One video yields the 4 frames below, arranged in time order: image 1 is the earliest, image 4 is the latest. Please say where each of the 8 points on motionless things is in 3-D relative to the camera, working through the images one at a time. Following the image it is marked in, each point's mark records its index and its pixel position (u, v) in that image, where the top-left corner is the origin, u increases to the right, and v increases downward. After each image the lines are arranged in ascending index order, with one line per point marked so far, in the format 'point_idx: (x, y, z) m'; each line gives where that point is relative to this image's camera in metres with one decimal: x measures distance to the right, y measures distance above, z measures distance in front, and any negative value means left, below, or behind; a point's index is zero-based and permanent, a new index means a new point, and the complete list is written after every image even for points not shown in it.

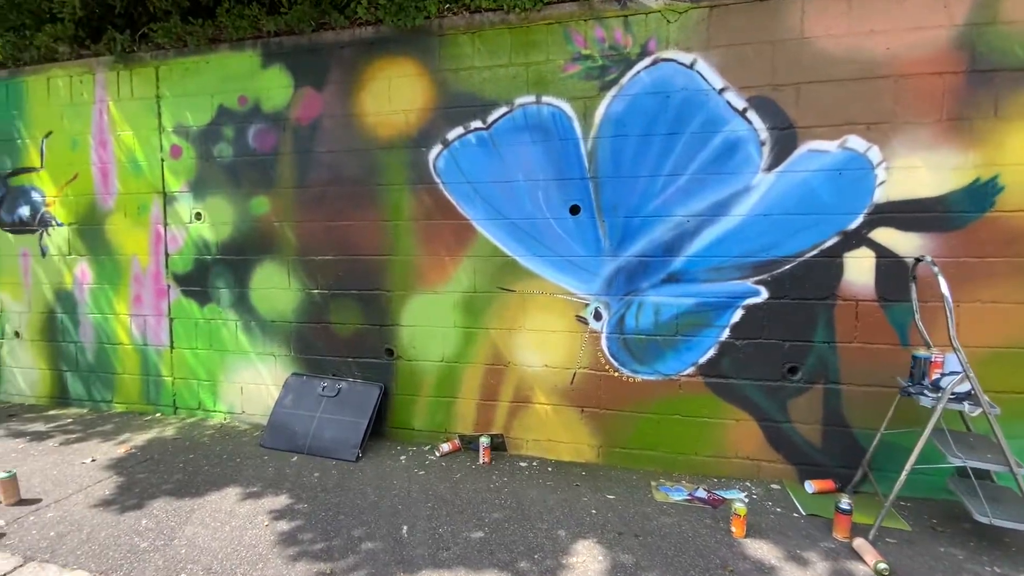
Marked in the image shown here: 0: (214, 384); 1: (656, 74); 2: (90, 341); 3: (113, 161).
0: (-2.9, -0.9, +4.4) m
1: (+1.1, +1.6, +3.4) m
2: (-4.4, -0.6, +4.6) m
3: (-3.9, +1.2, +4.4) m
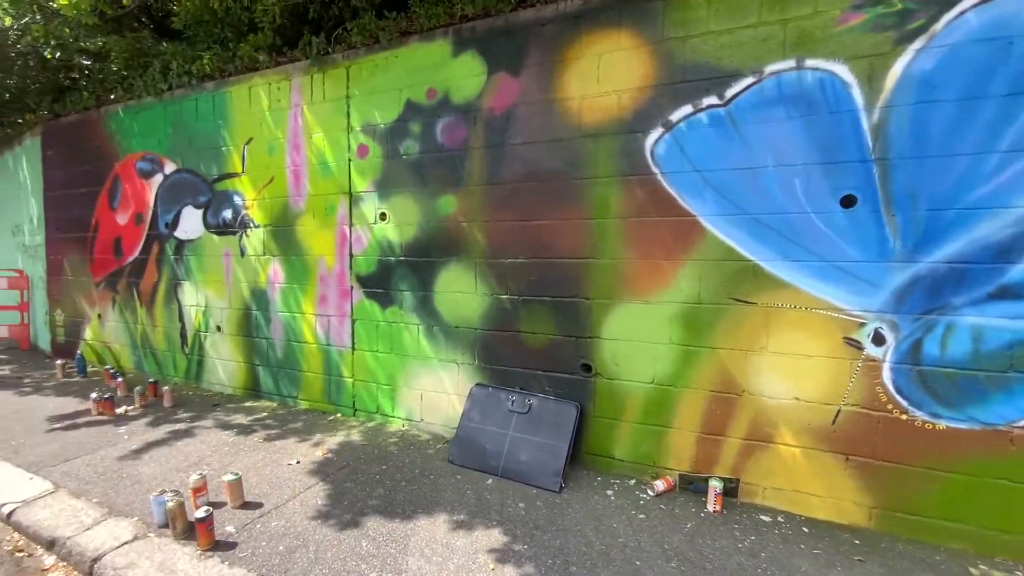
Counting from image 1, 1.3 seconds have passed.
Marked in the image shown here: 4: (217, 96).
0: (-1.1, -1.0, +4.2) m
1: (+2.7, +1.5, +2.5) m
2: (-2.5, -0.5, +4.8) m
3: (-2.1, +1.2, +4.5) m
4: (-3.3, +2.1, +5.0) m
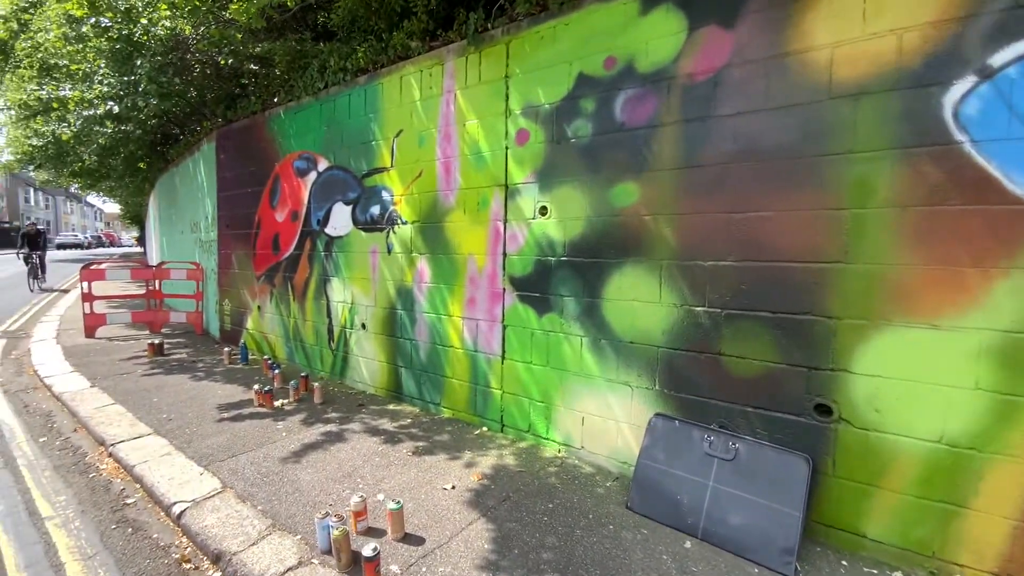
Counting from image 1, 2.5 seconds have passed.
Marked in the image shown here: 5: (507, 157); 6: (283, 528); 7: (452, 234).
0: (+0.3, -1.0, +3.7) m
1: (+3.7, +1.4, +1.1) m
2: (-0.9, -0.5, +4.5) m
3: (-0.5, +1.2, +4.1) m
4: (-1.5, +2.2, +4.9) m
5: (0.0, +1.1, +3.8) m
6: (-1.4, -1.5, +2.7) m
7: (-0.6, +0.5, +4.2) m
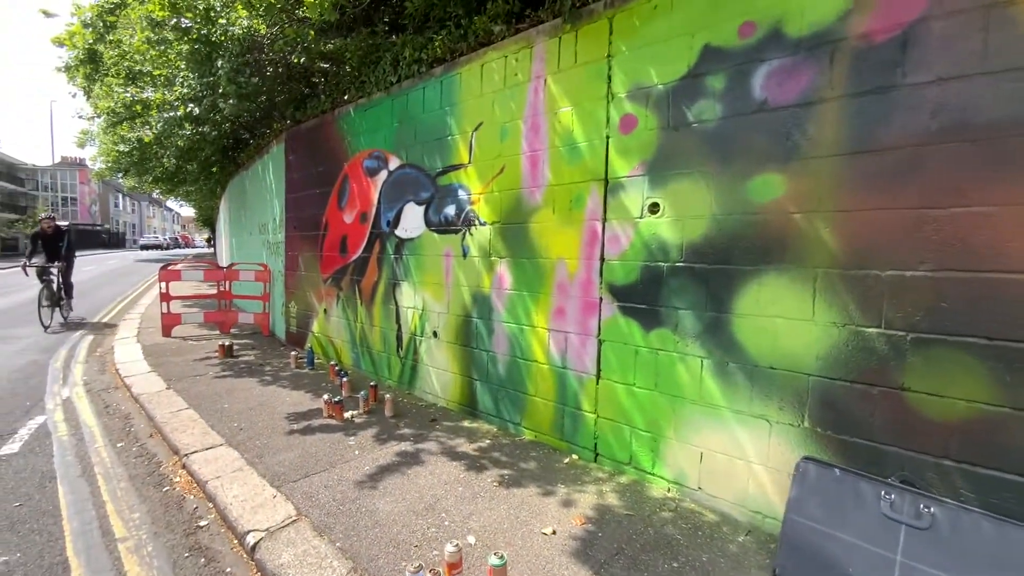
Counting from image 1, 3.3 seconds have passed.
0: (+1.0, -1.1, +3.2) m
1: (+4.1, +1.3, +0.3) m
2: (-0.1, -0.6, +4.1) m
3: (+0.3, +1.2, +3.7) m
4: (-0.7, +2.1, +4.5) m
5: (+0.7, +1.0, +3.3) m
6: (-0.8, -1.5, +2.4) m
7: (+0.2, +0.4, +3.8) m
